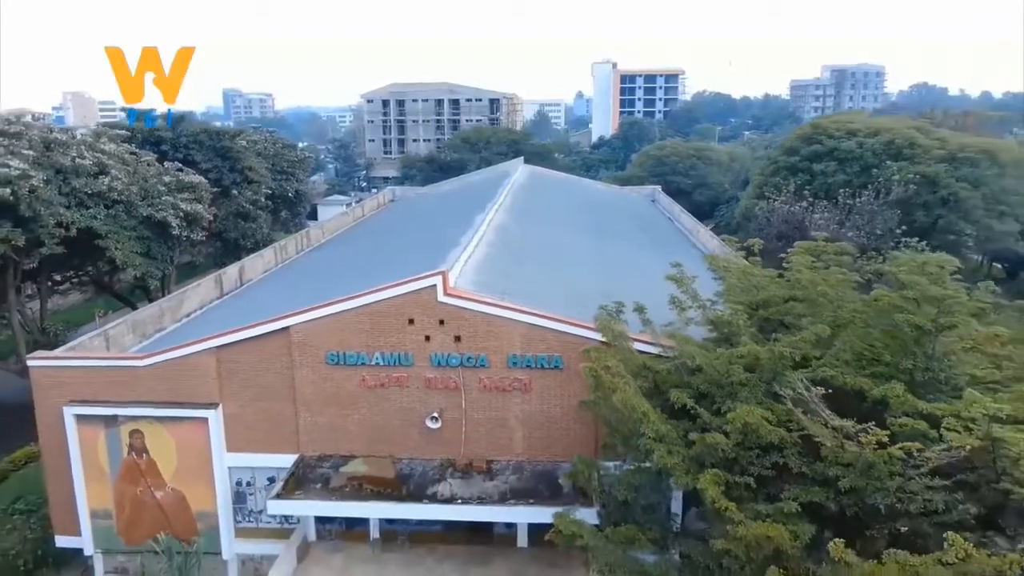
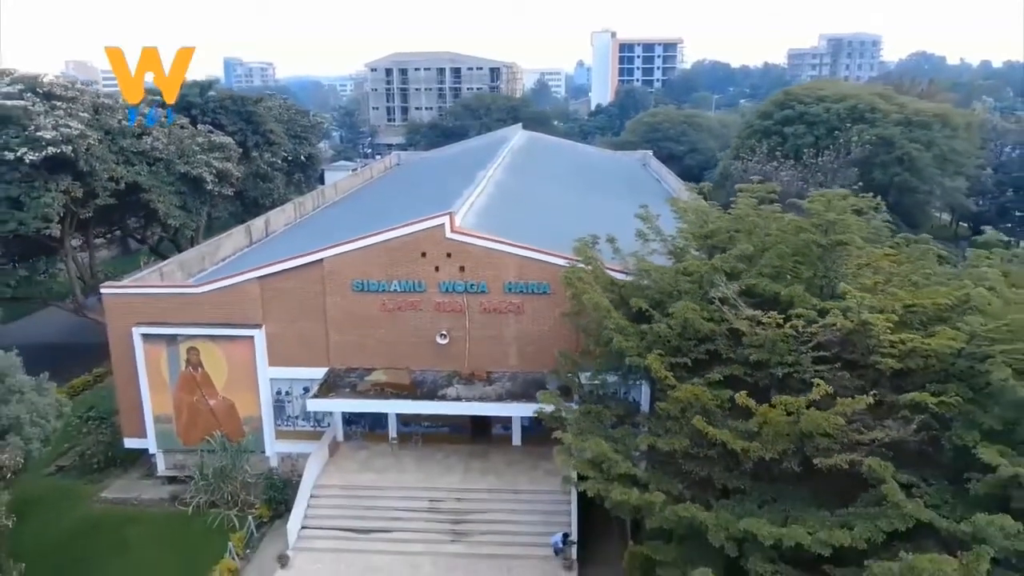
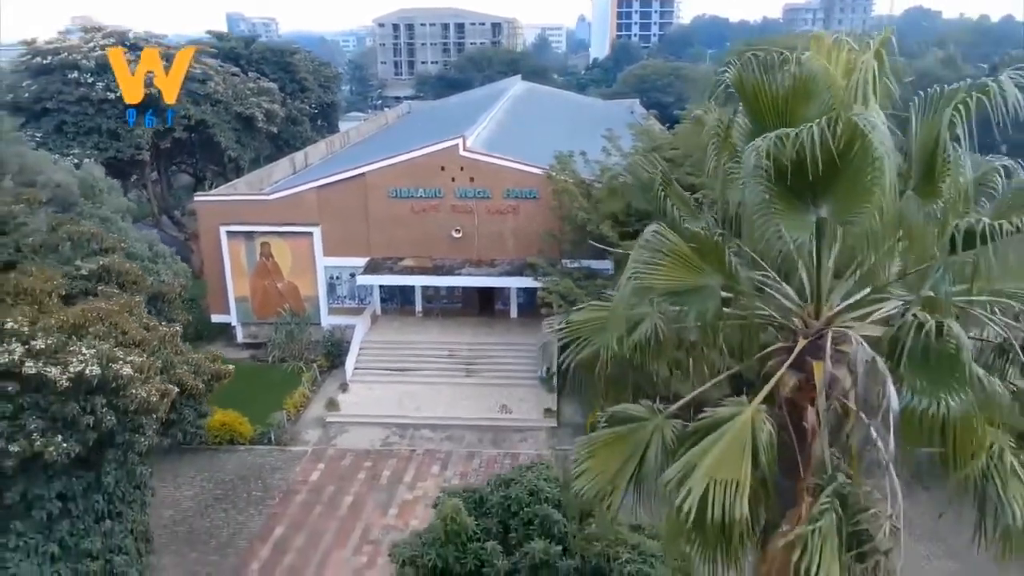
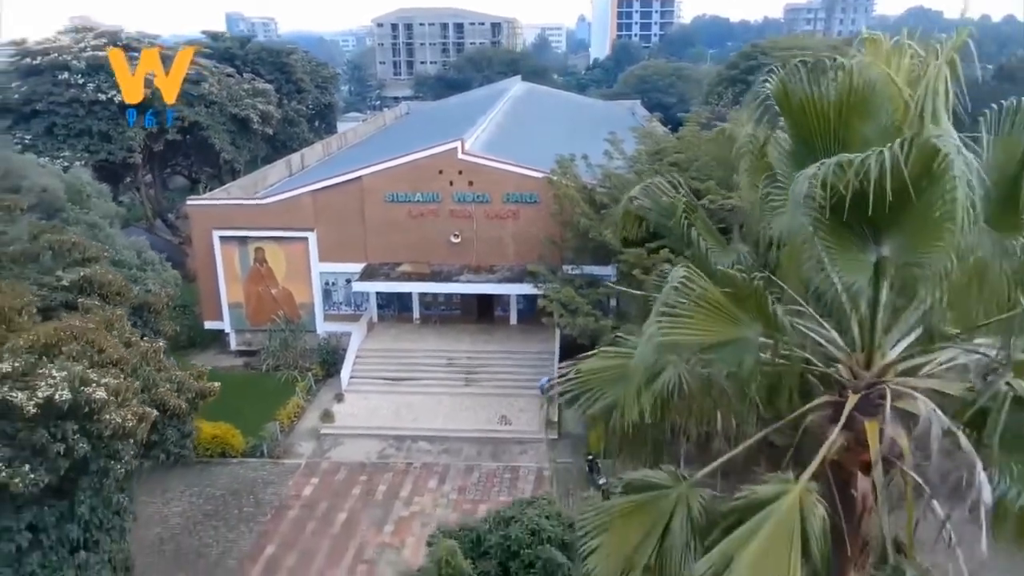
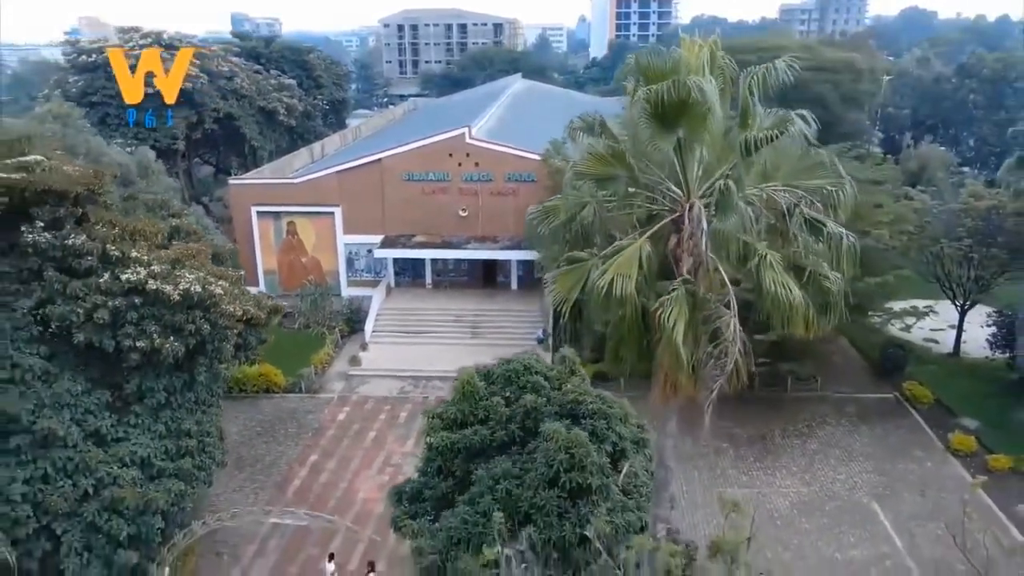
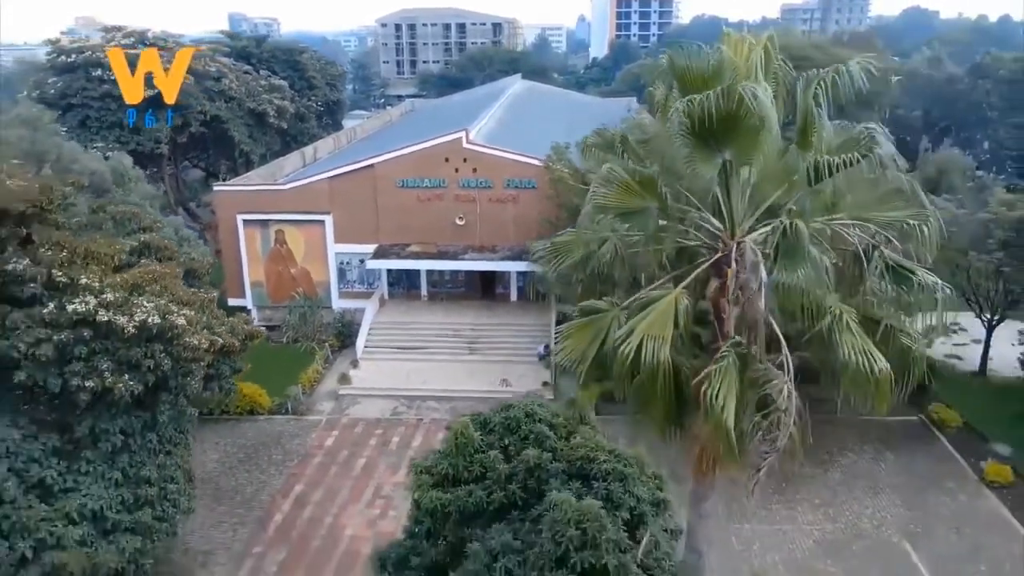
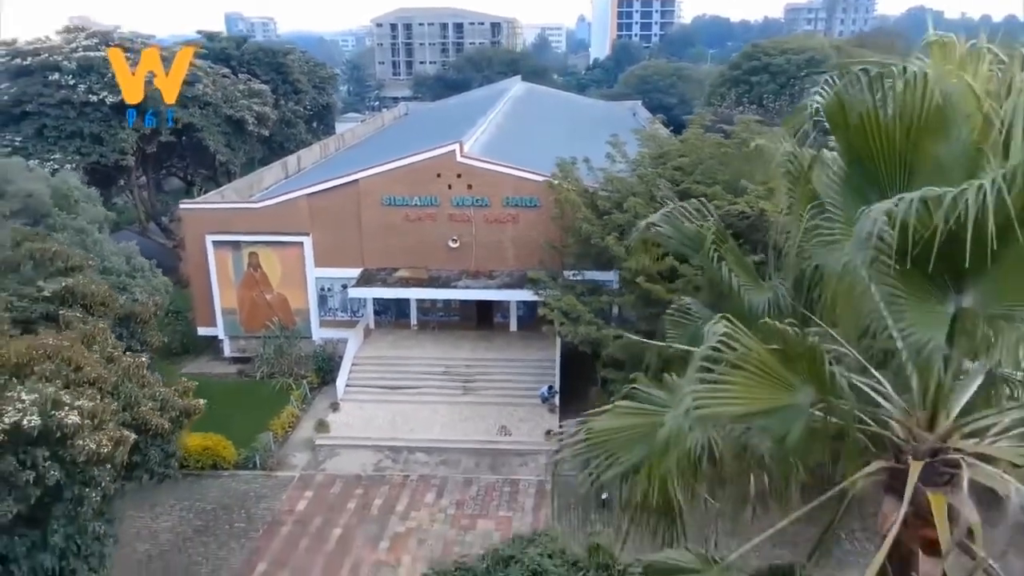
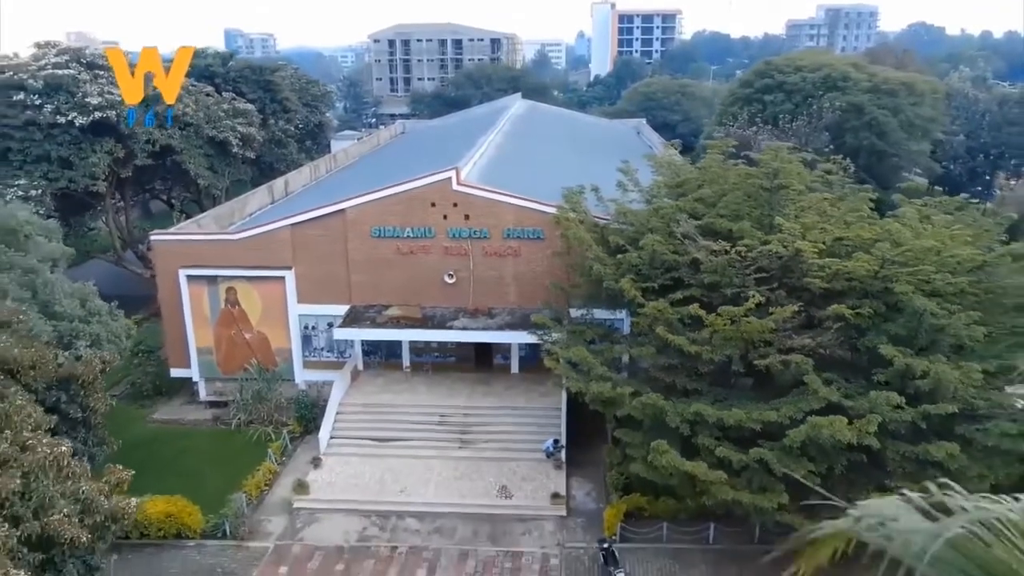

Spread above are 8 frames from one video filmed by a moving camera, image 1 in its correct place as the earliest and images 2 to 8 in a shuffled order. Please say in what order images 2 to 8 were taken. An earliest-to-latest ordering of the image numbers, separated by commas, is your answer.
2, 8, 7, 4, 3, 6, 5
